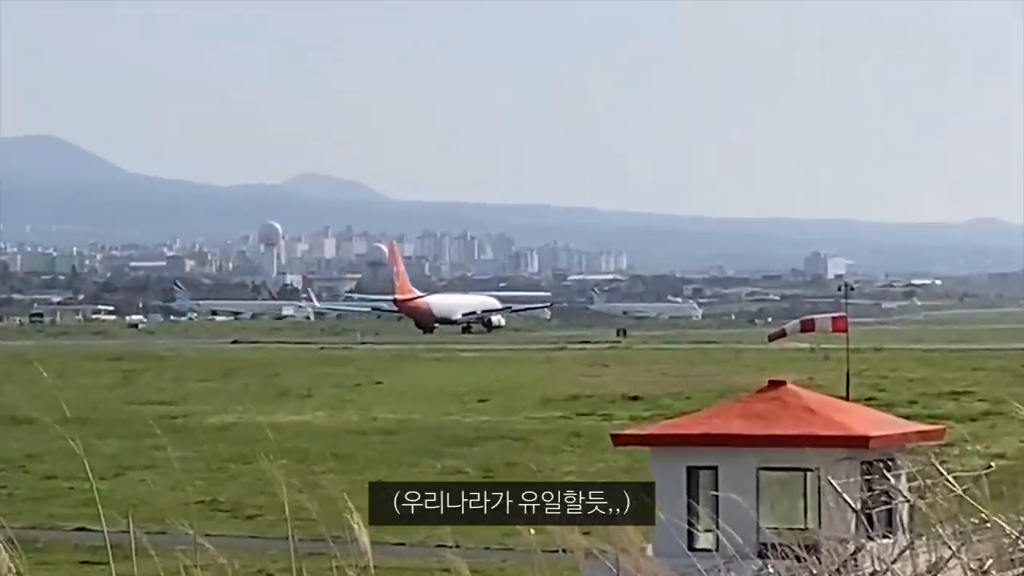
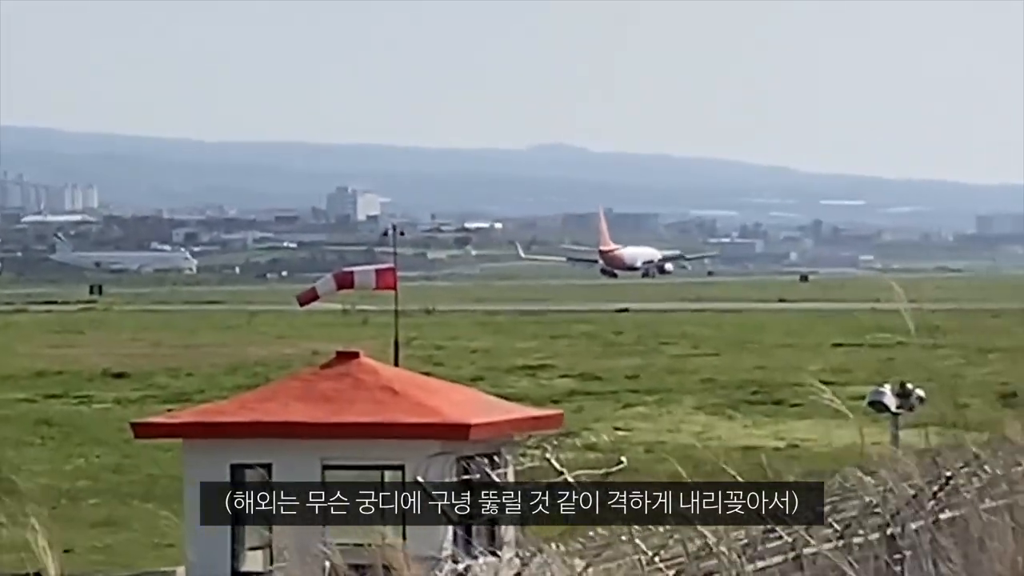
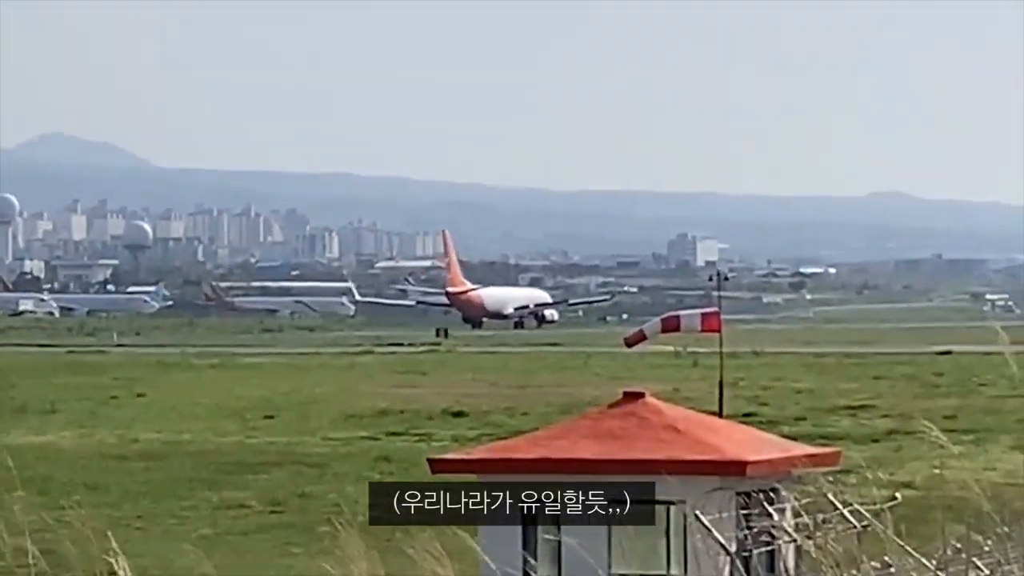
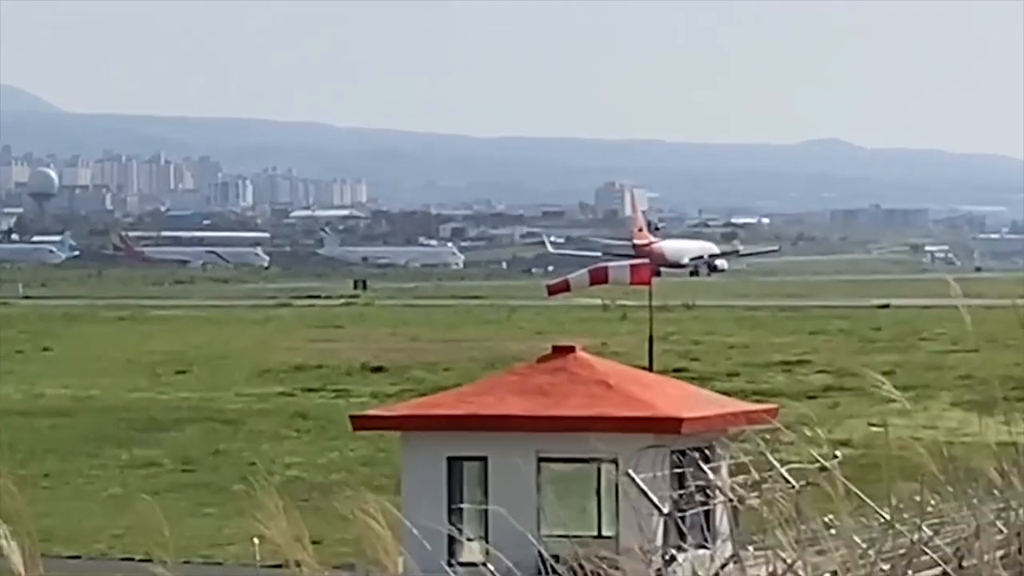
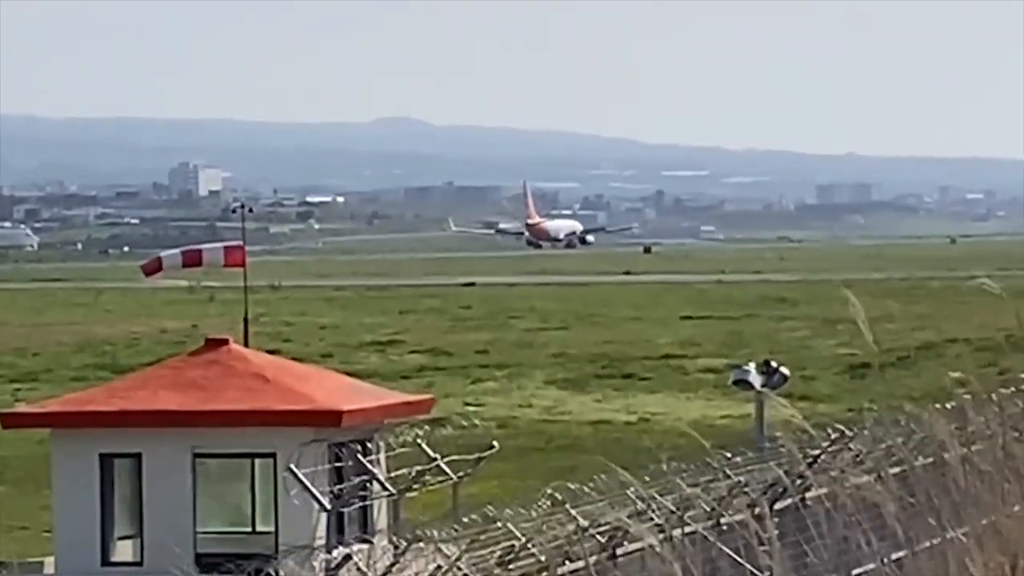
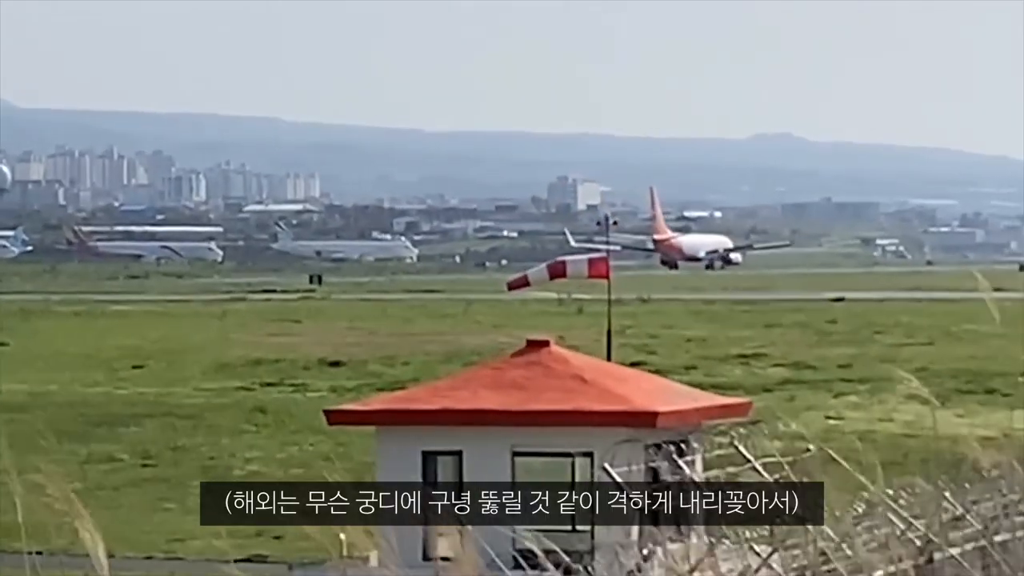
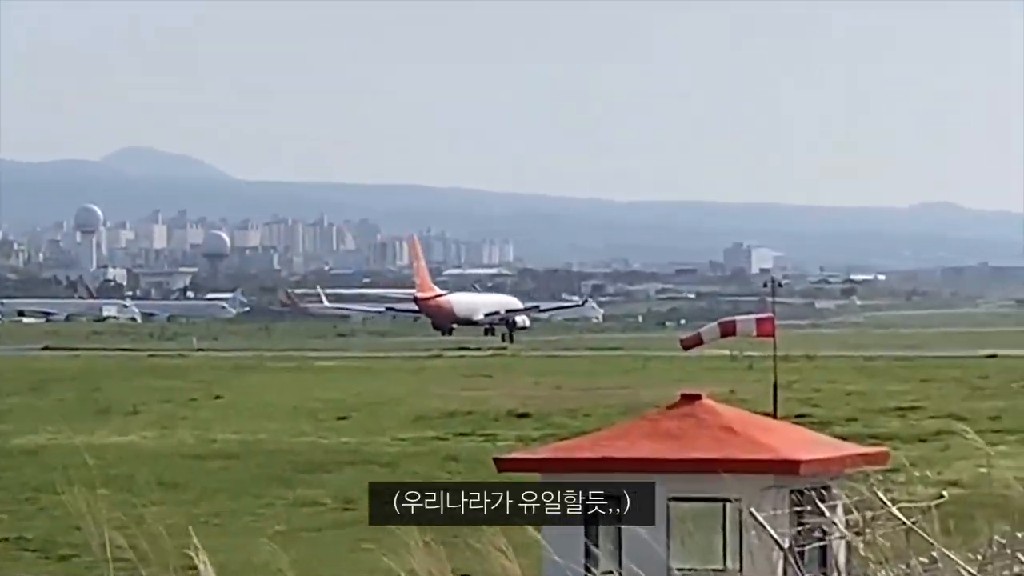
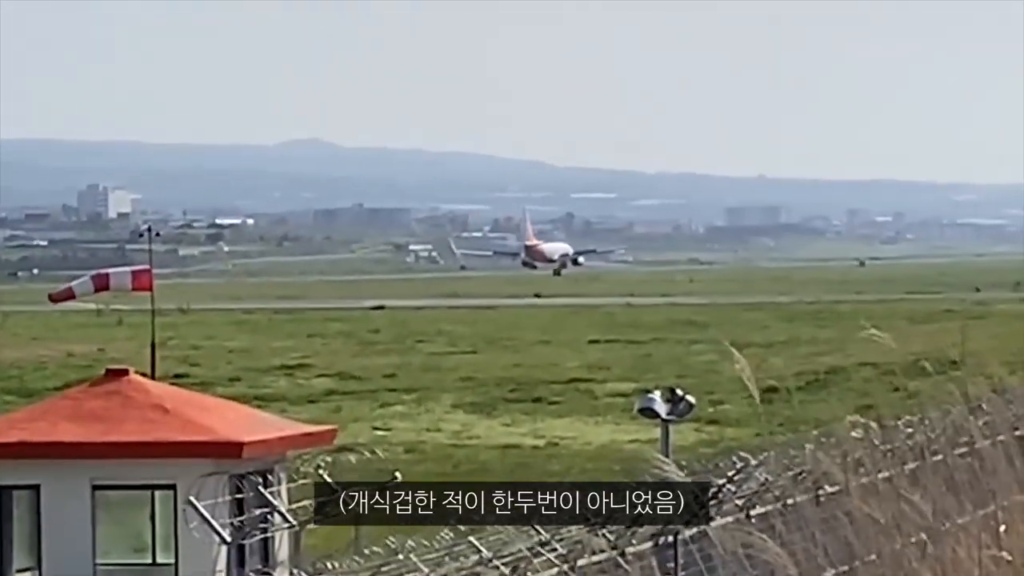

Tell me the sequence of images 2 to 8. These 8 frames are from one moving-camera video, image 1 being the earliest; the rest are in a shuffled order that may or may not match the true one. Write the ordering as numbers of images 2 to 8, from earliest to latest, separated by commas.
7, 3, 4, 6, 2, 5, 8
